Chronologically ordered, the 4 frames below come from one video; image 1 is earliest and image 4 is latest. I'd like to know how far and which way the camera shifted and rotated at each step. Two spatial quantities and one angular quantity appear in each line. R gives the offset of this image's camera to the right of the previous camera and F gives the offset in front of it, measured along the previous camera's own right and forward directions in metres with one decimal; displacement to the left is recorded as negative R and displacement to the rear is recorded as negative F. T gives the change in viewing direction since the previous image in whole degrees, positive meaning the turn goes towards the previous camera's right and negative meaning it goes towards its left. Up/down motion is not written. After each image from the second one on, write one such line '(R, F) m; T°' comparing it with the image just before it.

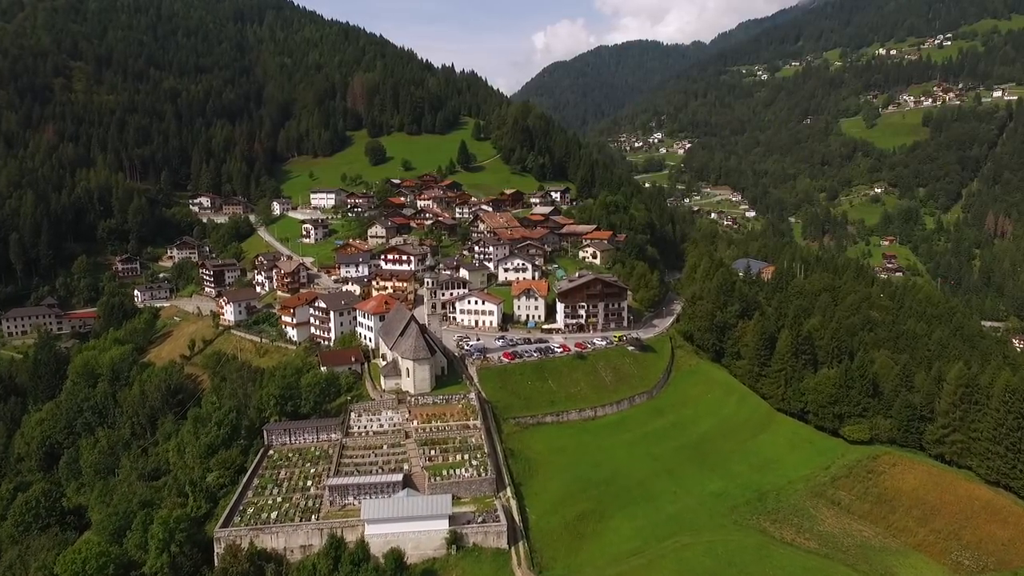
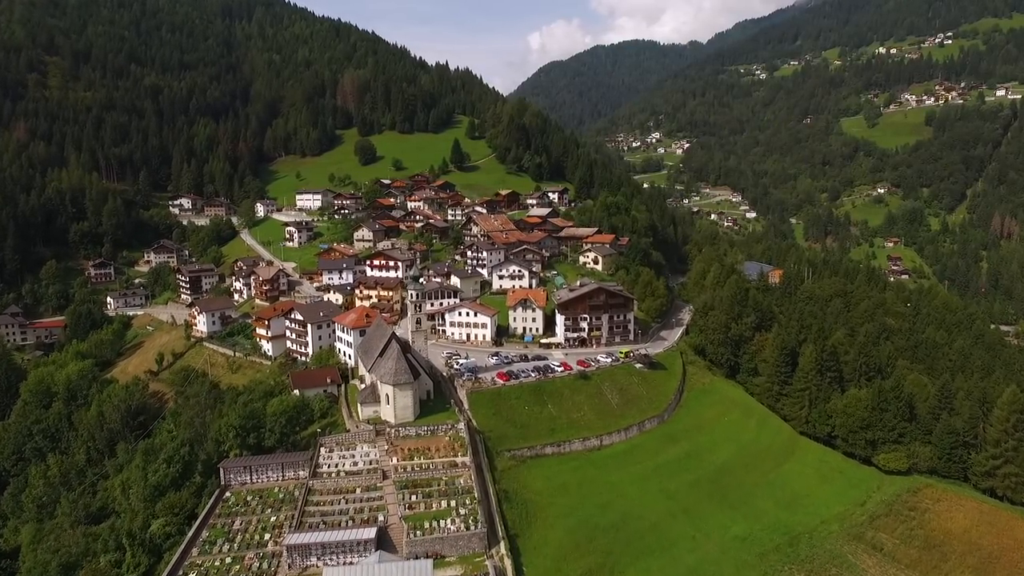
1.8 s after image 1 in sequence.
(+0.1, +4.6) m; 0°
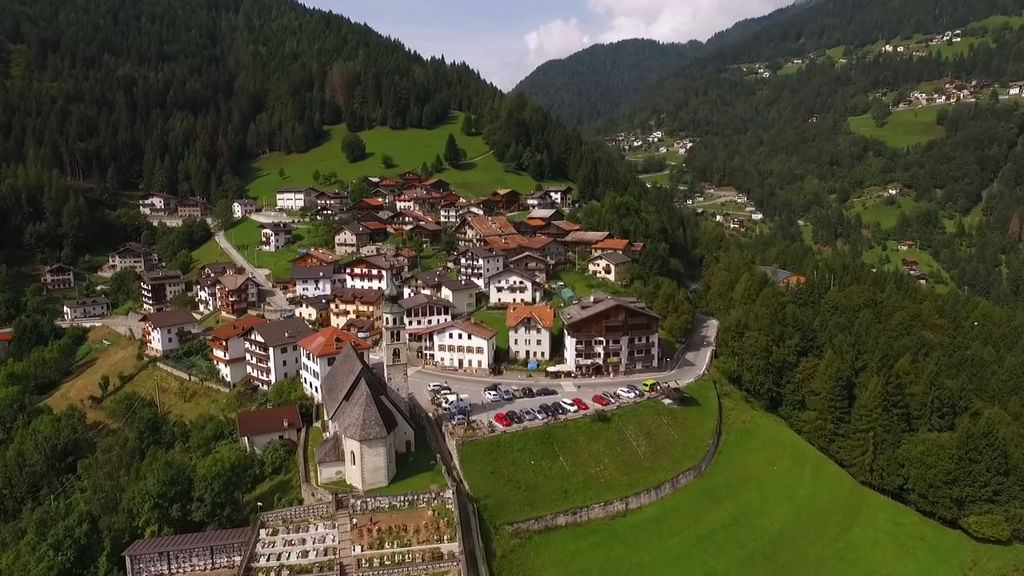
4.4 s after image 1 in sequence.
(-0.2, +7.6) m; 0°
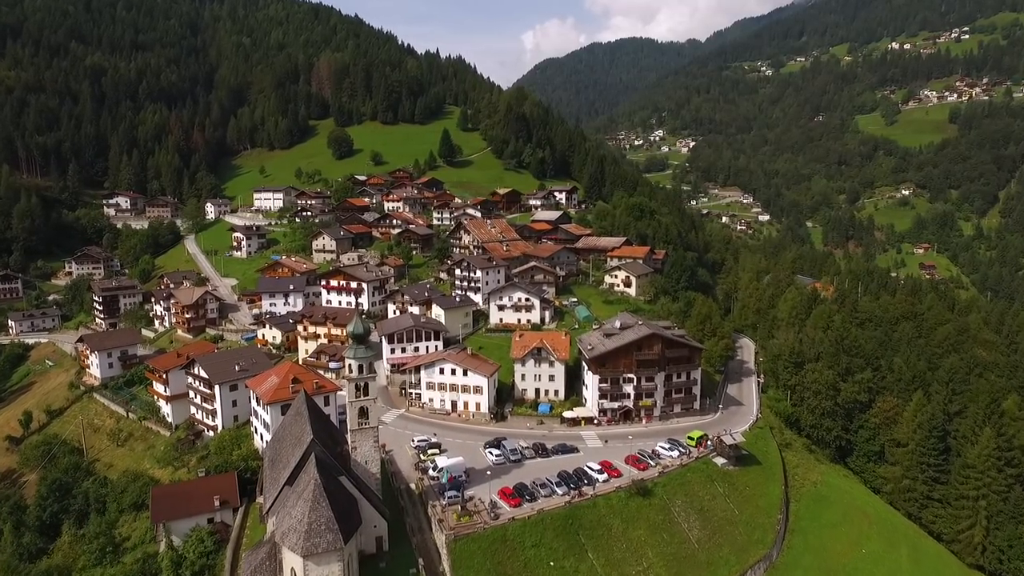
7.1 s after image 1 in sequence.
(-0.5, +8.0) m; 0°
